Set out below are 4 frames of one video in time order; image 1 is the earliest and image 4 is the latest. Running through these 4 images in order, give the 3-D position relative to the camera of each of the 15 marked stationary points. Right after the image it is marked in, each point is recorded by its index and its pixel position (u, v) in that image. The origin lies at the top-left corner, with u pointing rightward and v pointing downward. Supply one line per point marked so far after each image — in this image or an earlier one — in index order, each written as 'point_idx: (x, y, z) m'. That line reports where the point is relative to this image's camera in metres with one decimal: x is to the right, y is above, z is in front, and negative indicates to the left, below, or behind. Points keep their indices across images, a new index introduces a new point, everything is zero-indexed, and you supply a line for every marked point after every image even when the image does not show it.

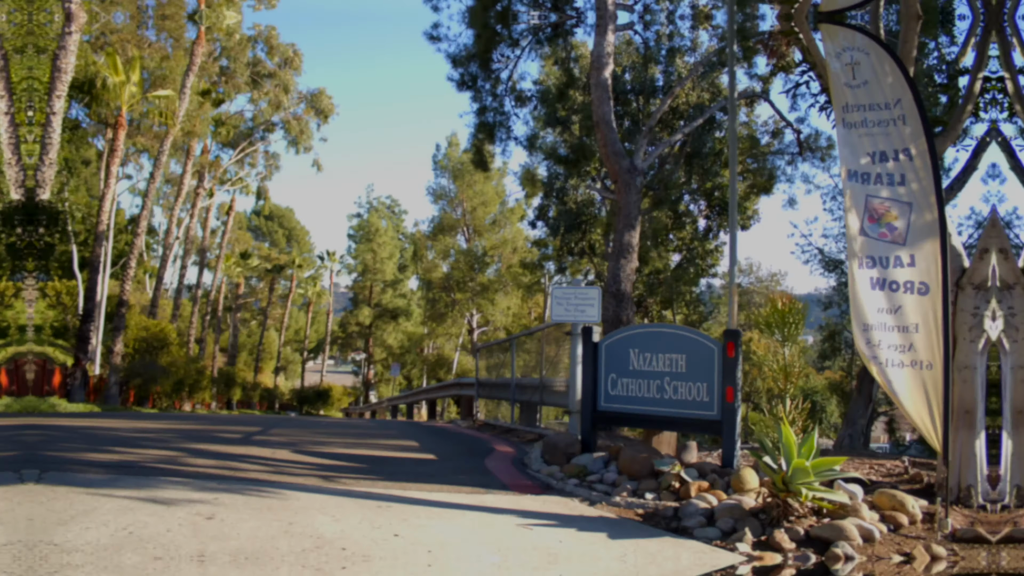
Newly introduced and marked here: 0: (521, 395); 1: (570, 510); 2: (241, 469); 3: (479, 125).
0: (+0.1, -1.7, +12.1) m
1: (+0.5, -1.8, +6.5) m
2: (-2.4, -1.6, +6.9) m
3: (-0.8, +3.8, +17.7) m
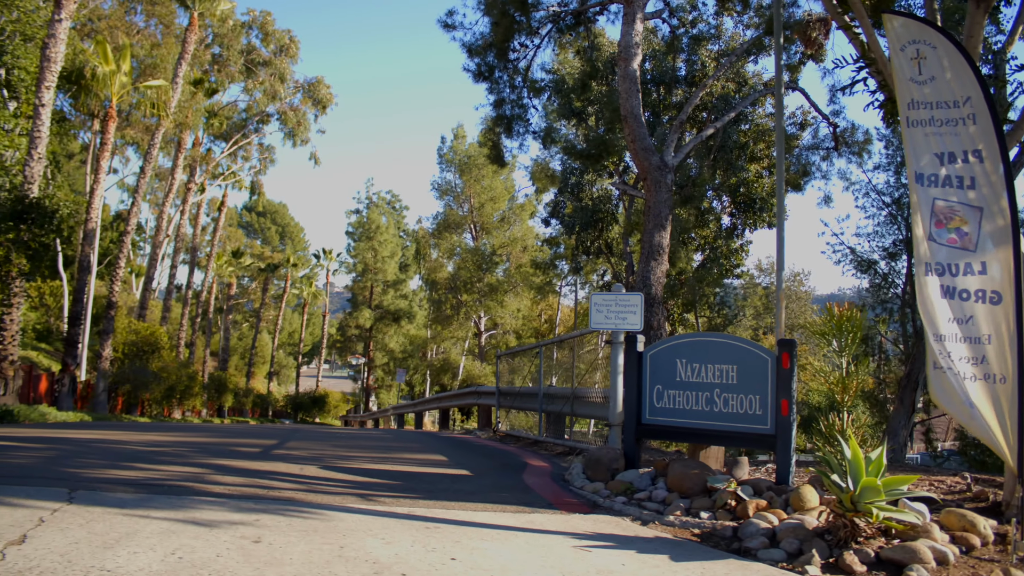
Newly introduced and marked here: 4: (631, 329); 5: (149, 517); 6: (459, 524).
0: (+0.6, -1.7, +11.8) m
1: (+0.9, -1.9, +6.3) m
2: (-2.0, -1.7, +6.7) m
3: (-0.3, +3.7, +17.4) m
4: (+1.3, -0.5, +8.6) m
5: (-2.4, -1.5, +5.3) m
6: (-0.4, -1.7, +5.8) m
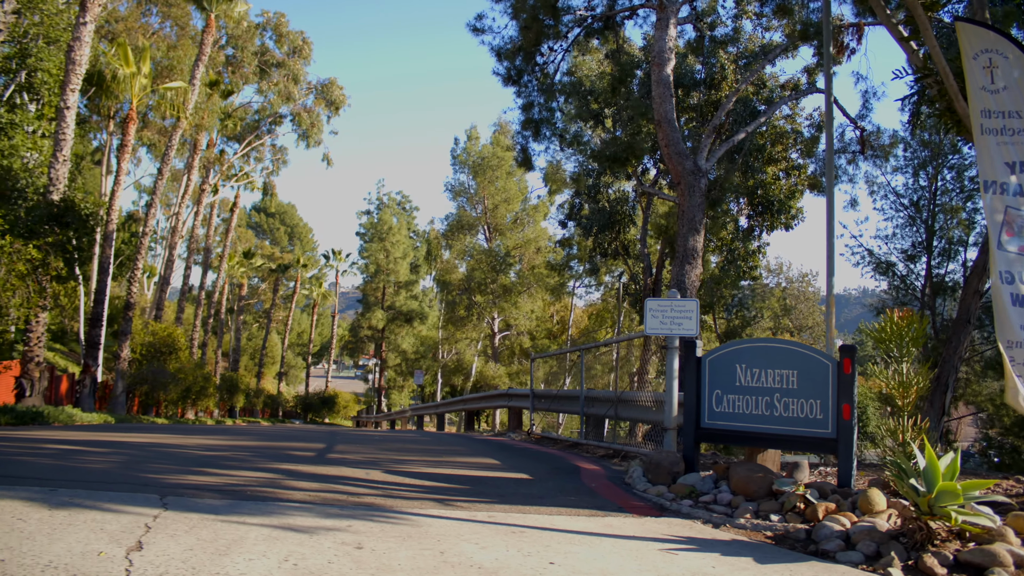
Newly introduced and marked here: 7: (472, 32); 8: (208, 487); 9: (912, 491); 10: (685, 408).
0: (+1.2, -1.8, +11.9) m
1: (+1.5, -2.0, +6.4) m
2: (-1.4, -1.7, +6.8) m
3: (+0.3, +3.7, +17.5) m
4: (+1.9, -0.5, +8.7) m
5: (-1.8, -1.6, +5.4) m
6: (+0.2, -1.8, +5.9) m
7: (-0.8, +5.4, +16.6) m
8: (-2.5, -1.6, +6.6) m
9: (+3.1, -1.6, +6.1) m
10: (+1.8, -1.2, +8.2) m
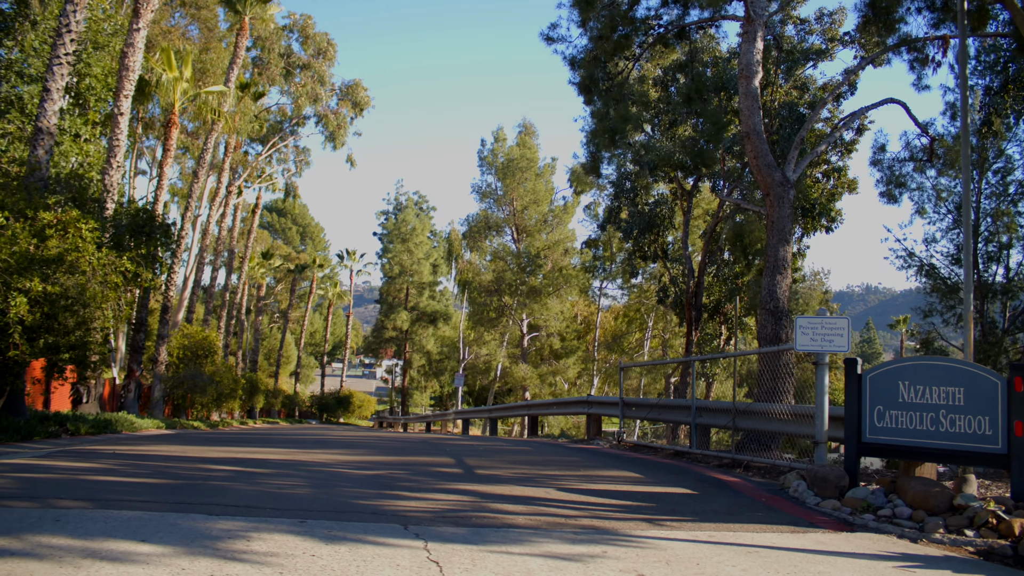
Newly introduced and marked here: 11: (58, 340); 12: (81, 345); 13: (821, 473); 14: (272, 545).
0: (+2.9, -2.0, +12.2) m
1: (+3.3, -2.2, +6.6) m
2: (+0.4, -2.0, +6.9) m
3: (+1.9, +3.5, +17.7) m
4: (+3.7, -0.7, +8.9) m
5: (0.0, -1.9, +5.6) m
6: (+2.1, -2.0, +6.1) m
7: (+0.7, +5.2, +16.7) m
8: (-0.7, -1.9, +6.7) m
9: (+4.9, -1.8, +6.4) m
10: (+3.6, -1.4, +8.5) m
11: (-7.9, -0.9, +13.7) m
12: (-7.7, -1.0, +14.1) m
13: (+3.2, -2.0, +8.3) m
14: (-1.6, -1.7, +5.3) m
